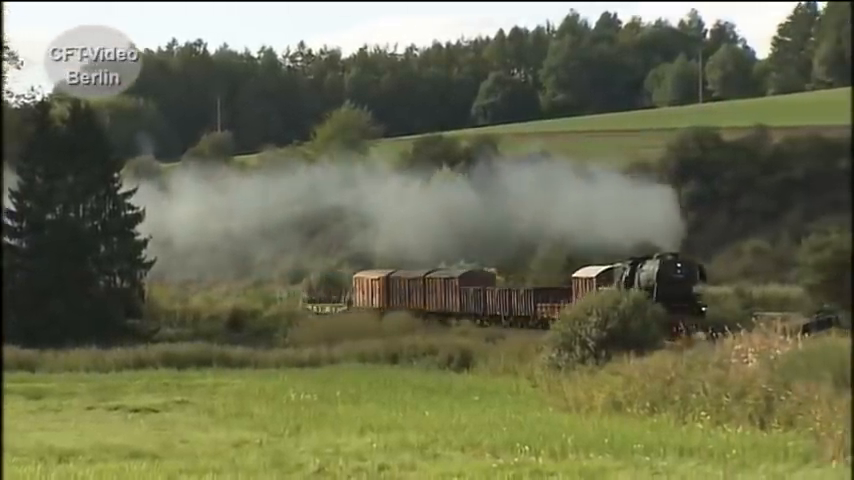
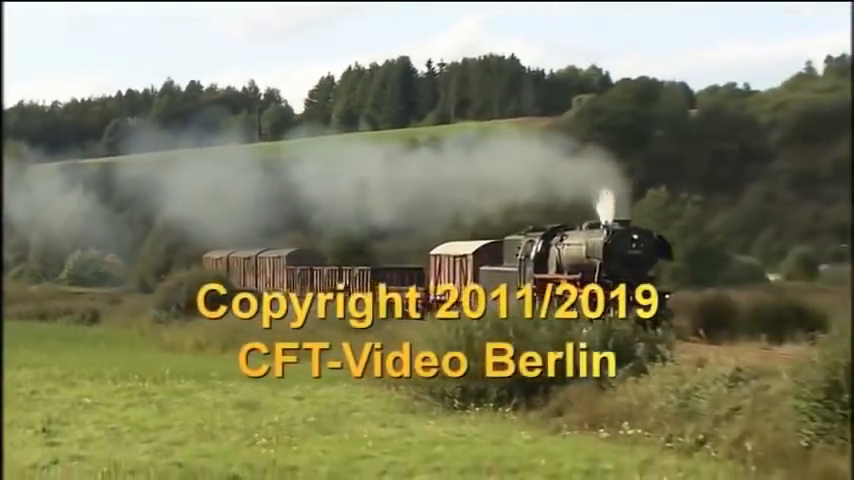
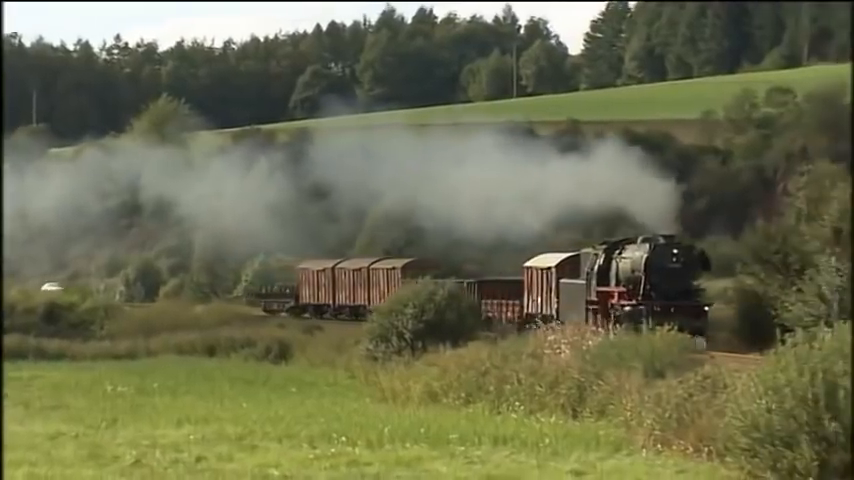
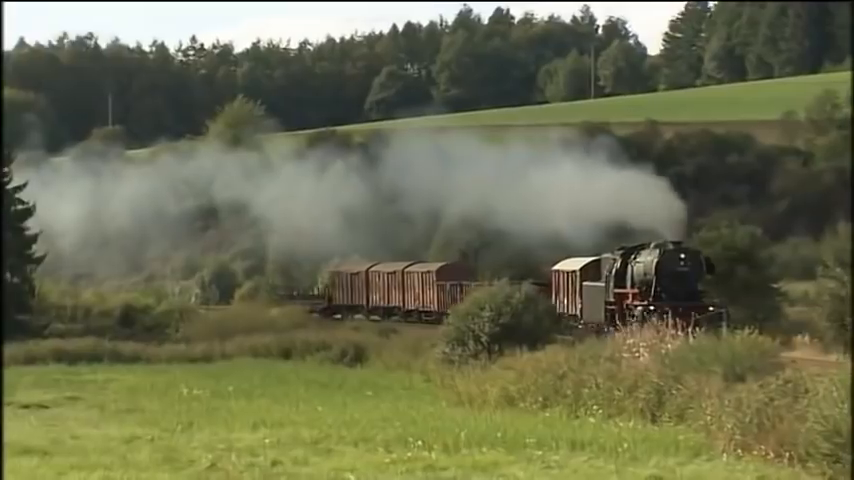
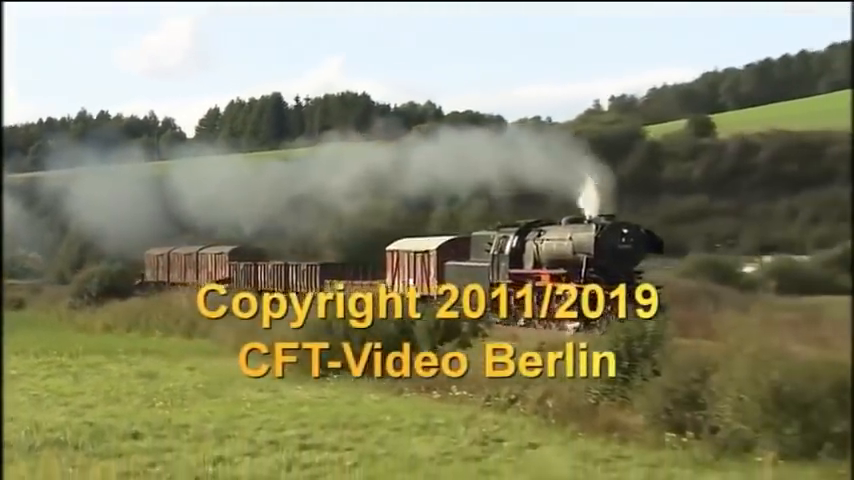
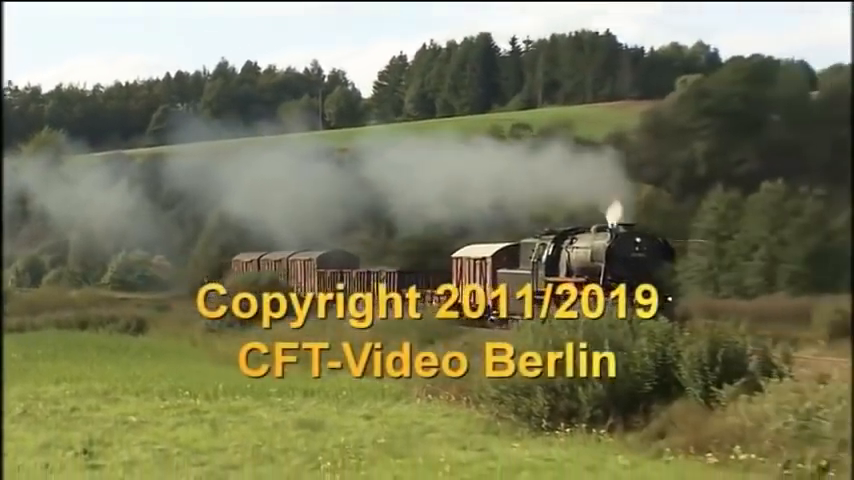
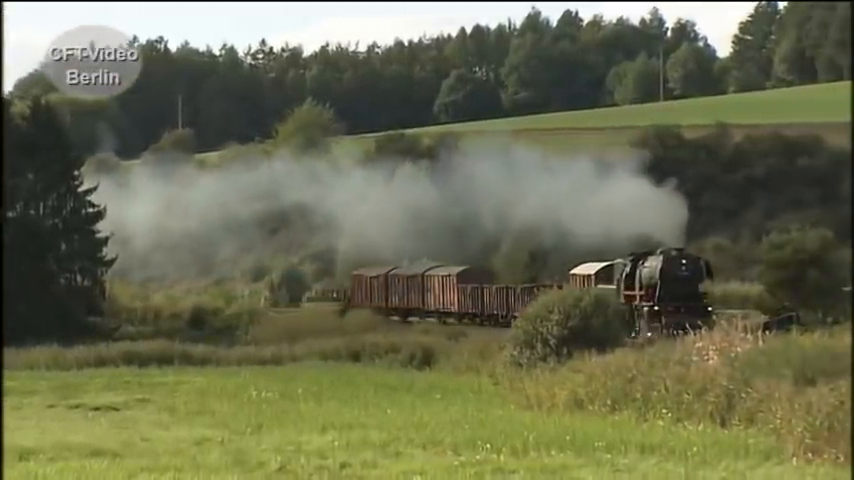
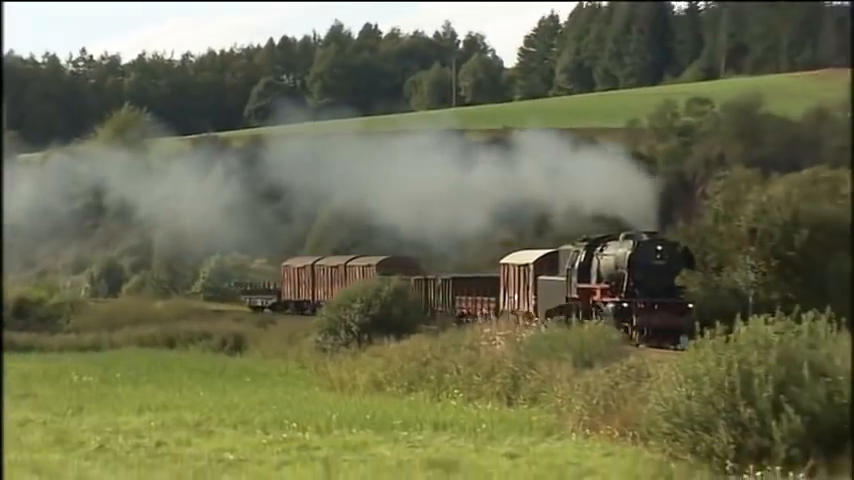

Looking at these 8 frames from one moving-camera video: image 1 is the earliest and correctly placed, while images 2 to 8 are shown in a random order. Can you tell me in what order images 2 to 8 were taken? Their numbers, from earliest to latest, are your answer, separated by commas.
7, 4, 3, 8, 6, 2, 5
